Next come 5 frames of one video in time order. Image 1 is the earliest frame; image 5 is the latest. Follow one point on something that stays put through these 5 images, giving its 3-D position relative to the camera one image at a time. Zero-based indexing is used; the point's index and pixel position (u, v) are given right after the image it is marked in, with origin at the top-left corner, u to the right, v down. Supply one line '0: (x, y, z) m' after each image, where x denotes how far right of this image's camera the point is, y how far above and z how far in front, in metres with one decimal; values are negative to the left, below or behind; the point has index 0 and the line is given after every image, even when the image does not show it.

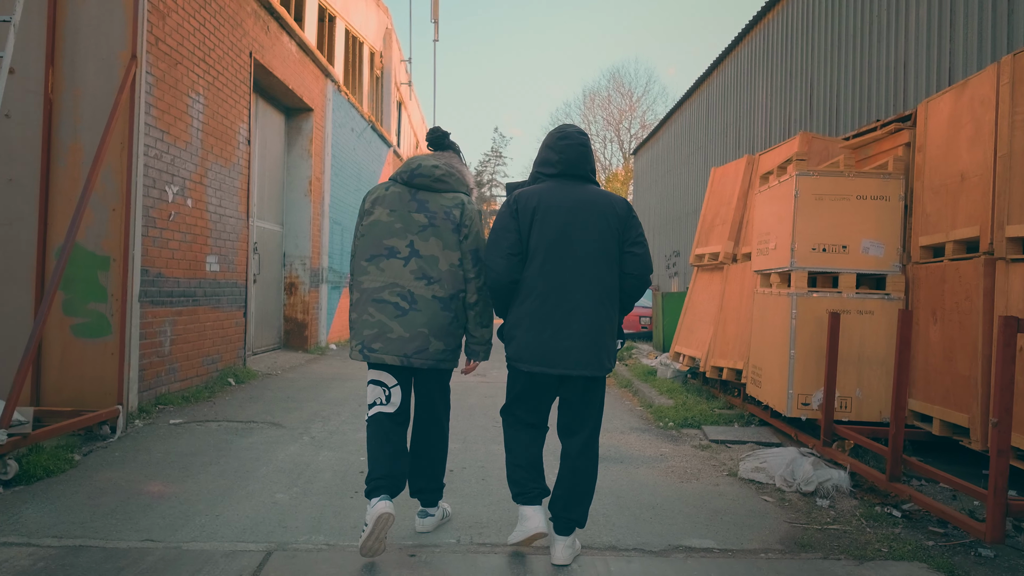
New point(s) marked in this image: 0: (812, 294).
0: (+2.1, 0.0, +4.8) m
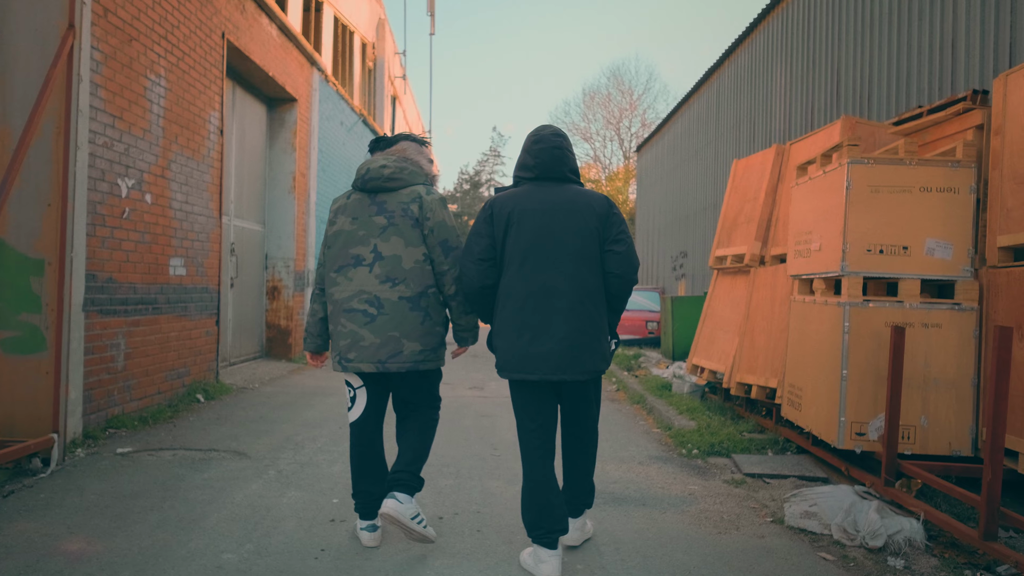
0: (+2.1, -0.1, +4.1) m
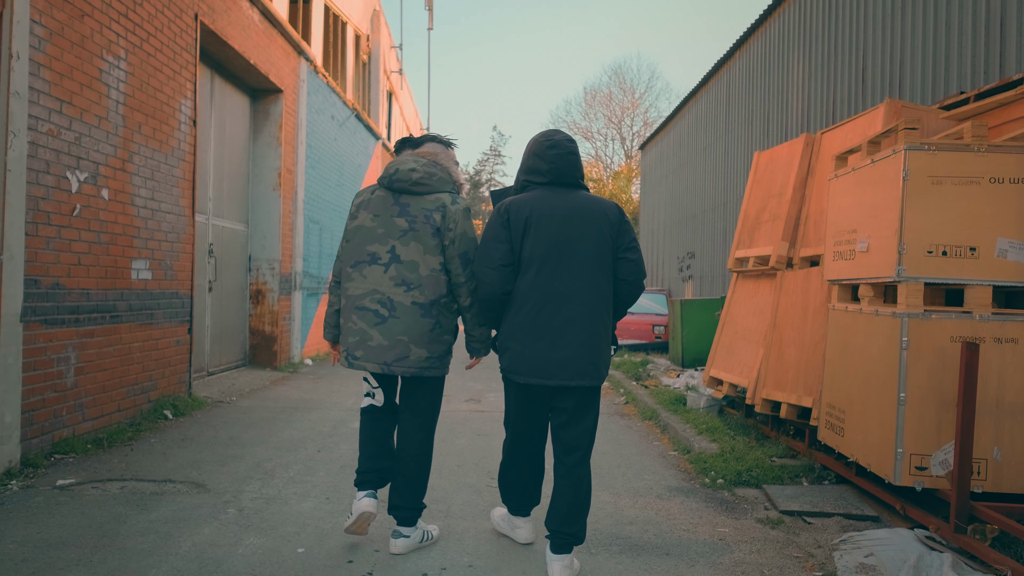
0: (+2.1, -0.1, +3.5) m
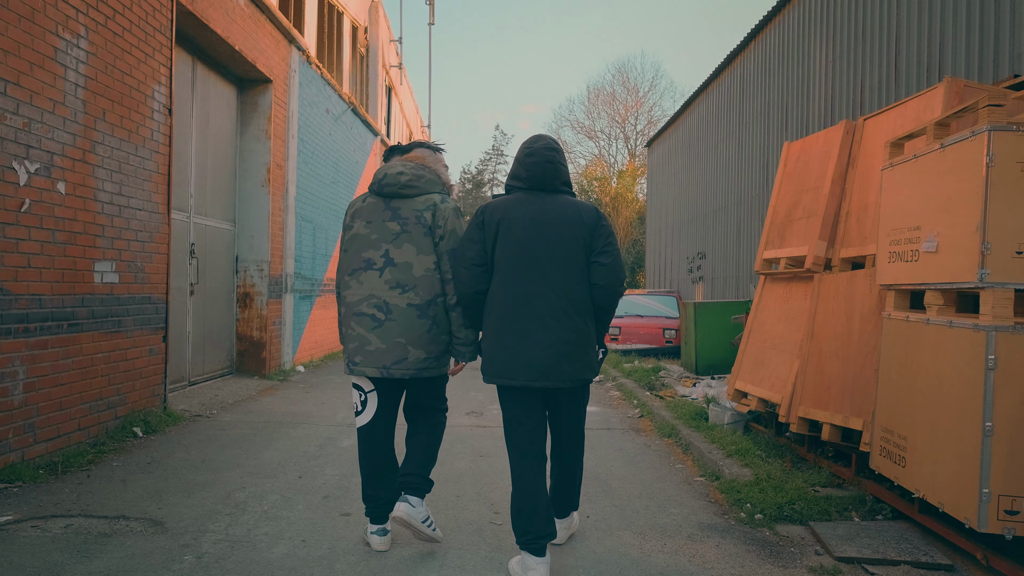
0: (+2.1, -0.2, +2.9) m
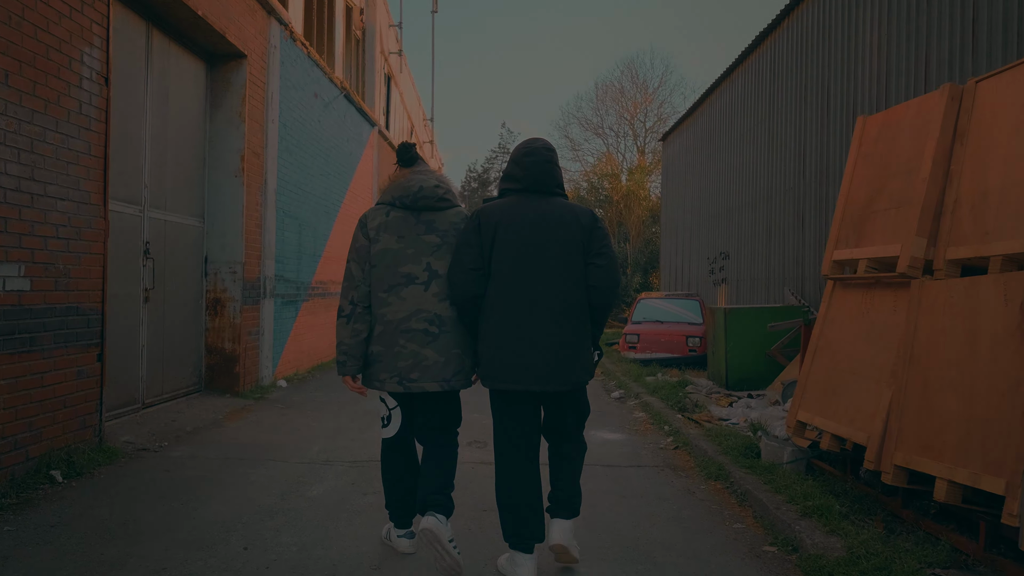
0: (+2.2, -0.2, +1.8) m
